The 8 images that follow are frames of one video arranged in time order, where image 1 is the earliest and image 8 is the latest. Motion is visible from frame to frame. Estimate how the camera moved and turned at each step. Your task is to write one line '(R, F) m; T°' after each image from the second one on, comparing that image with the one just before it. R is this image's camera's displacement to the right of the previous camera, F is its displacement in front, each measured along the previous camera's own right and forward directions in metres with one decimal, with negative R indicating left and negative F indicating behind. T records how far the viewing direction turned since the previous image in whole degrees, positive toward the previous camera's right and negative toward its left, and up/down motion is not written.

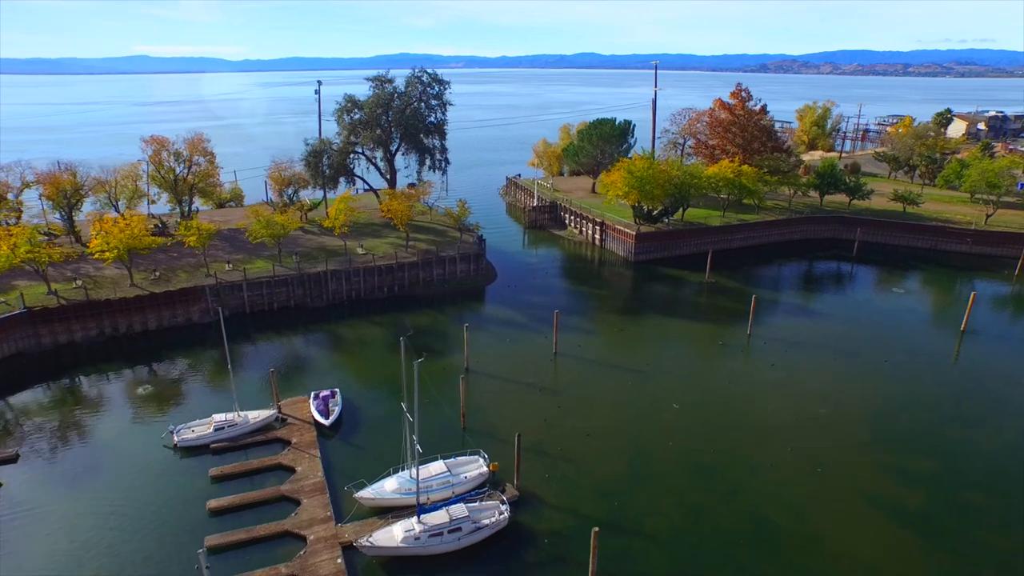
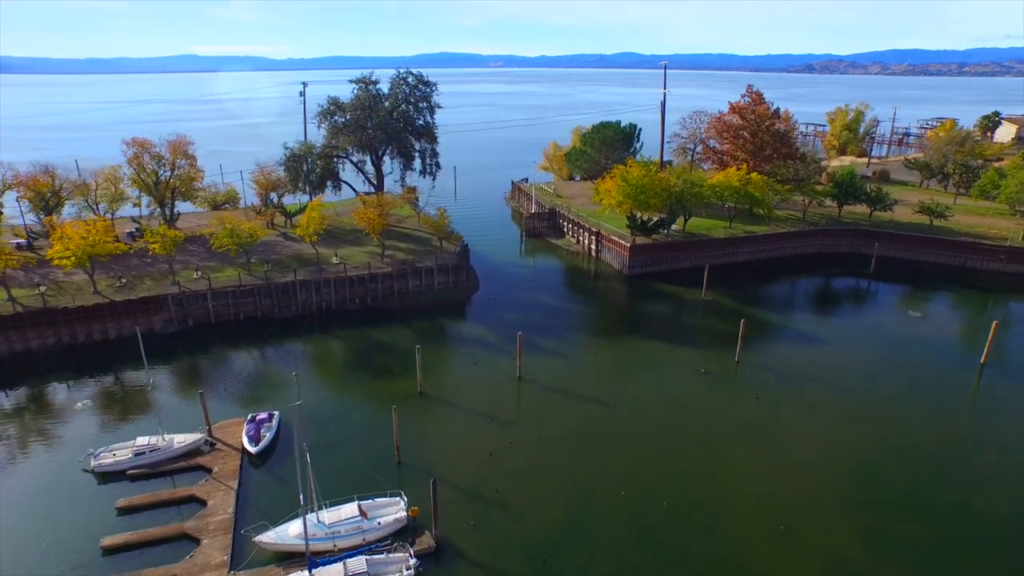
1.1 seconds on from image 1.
(+3.7, +2.4) m; -3°
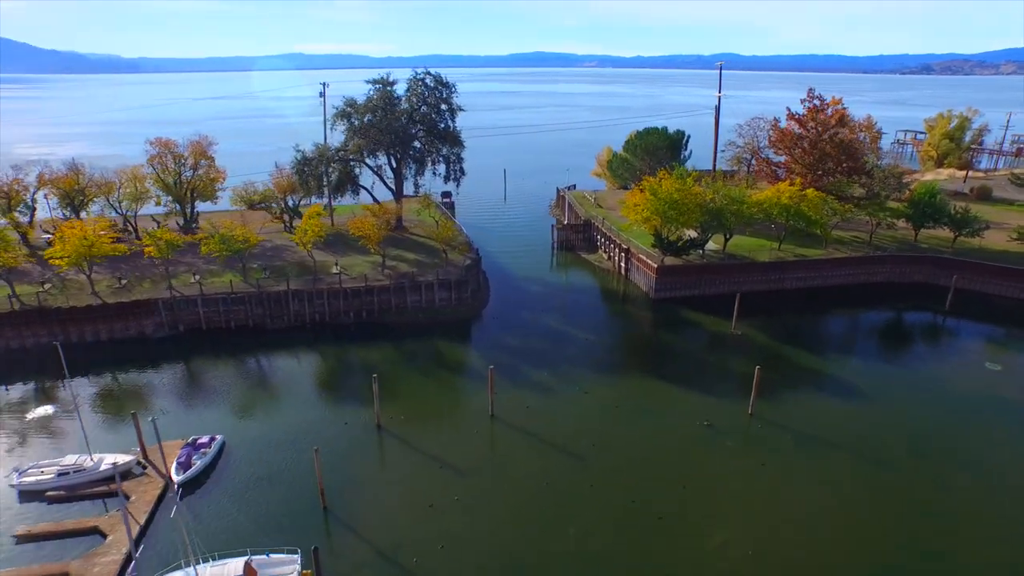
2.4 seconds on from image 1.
(+4.8, +3.6) m; -8°
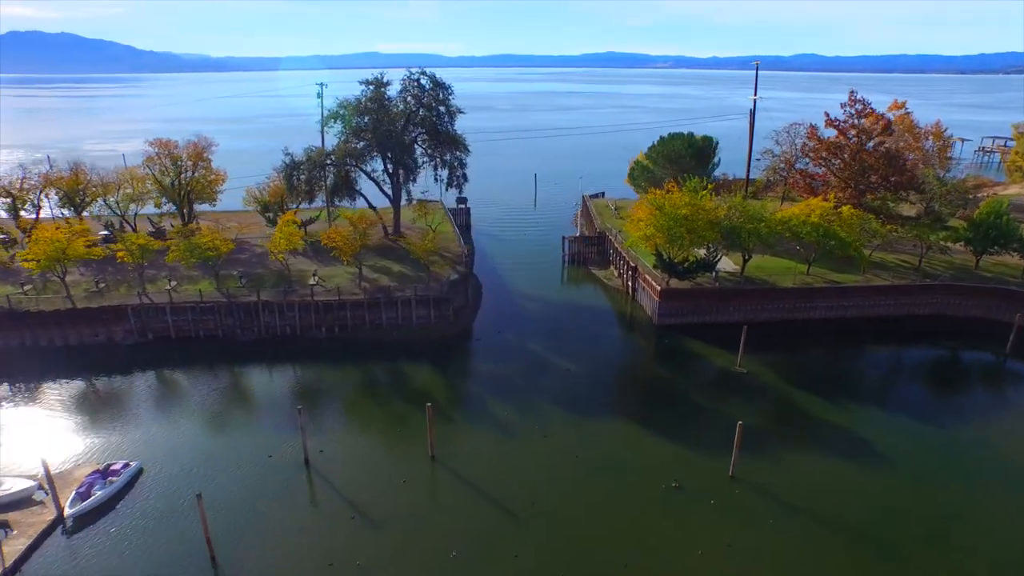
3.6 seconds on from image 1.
(+4.7, +3.5) m; -6°
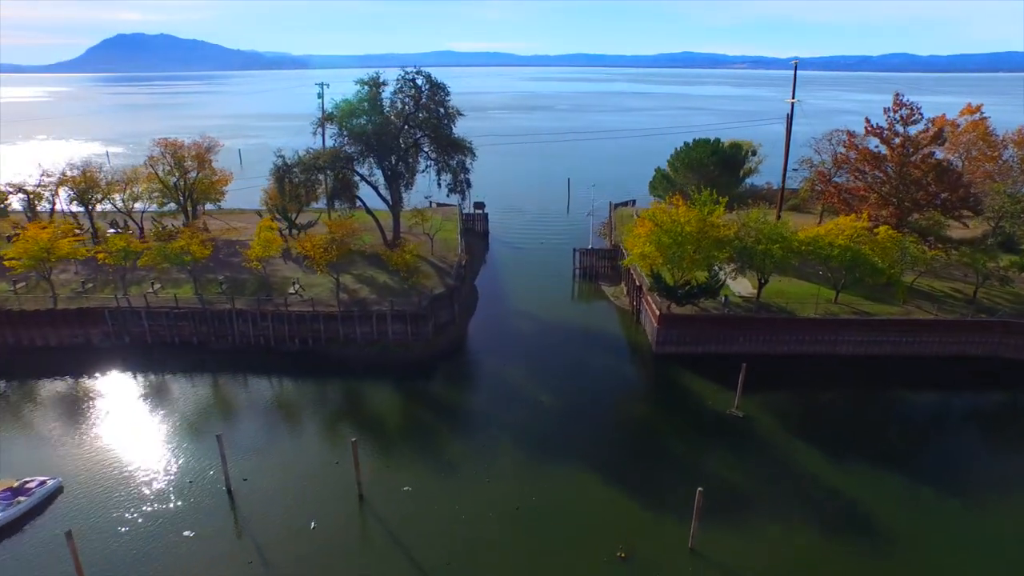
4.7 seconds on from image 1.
(+4.4, +3.1) m; -6°
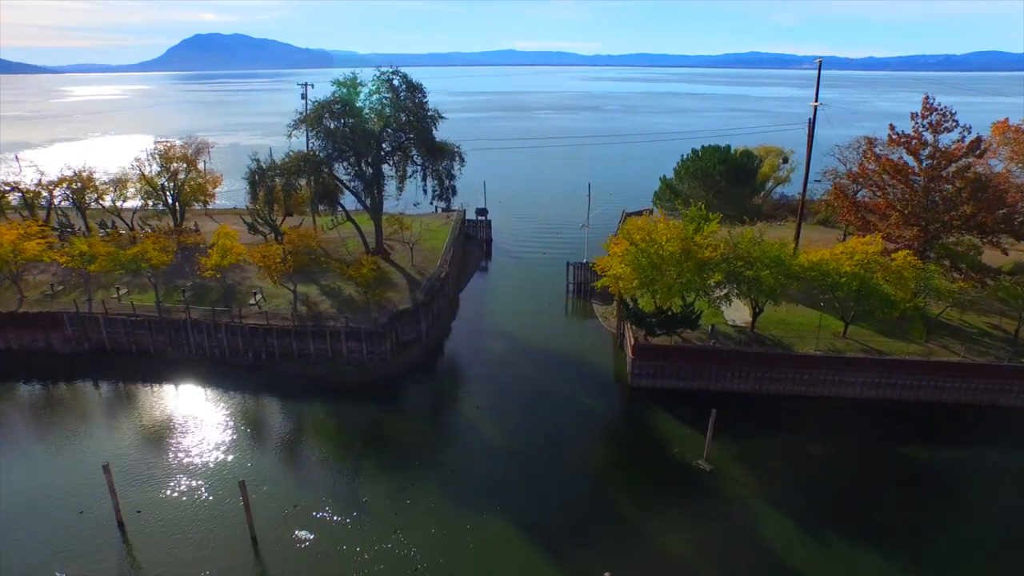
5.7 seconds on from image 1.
(+4.5, +3.2) m; -5°
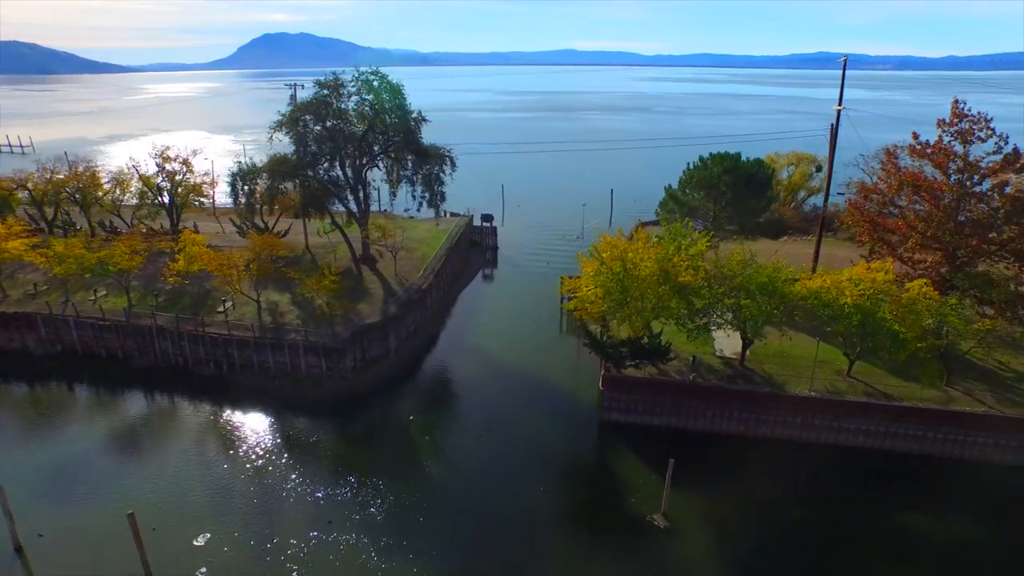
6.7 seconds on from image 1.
(+3.9, +2.6) m; -5°
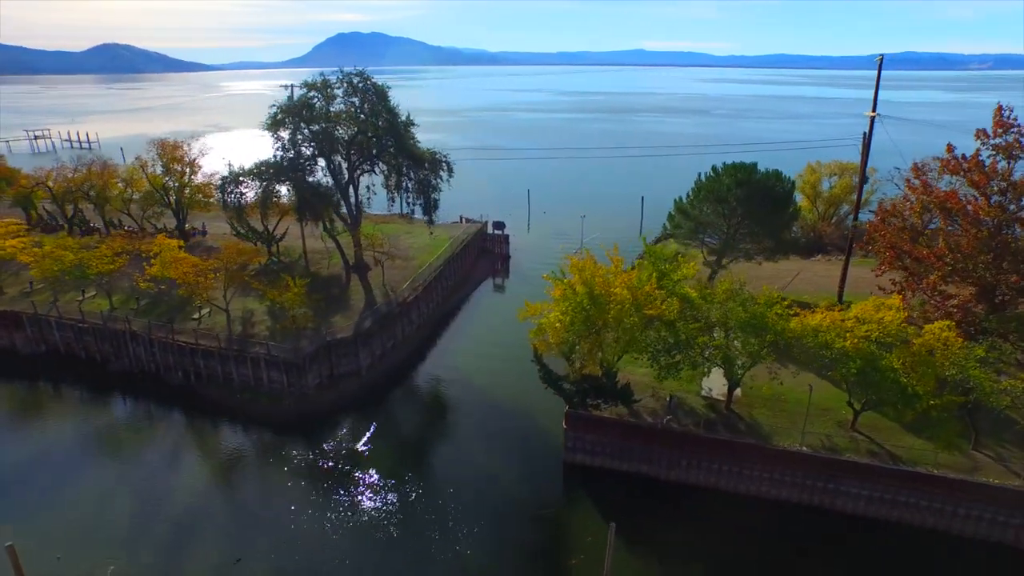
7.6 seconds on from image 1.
(+3.8, +2.6) m; -6°
